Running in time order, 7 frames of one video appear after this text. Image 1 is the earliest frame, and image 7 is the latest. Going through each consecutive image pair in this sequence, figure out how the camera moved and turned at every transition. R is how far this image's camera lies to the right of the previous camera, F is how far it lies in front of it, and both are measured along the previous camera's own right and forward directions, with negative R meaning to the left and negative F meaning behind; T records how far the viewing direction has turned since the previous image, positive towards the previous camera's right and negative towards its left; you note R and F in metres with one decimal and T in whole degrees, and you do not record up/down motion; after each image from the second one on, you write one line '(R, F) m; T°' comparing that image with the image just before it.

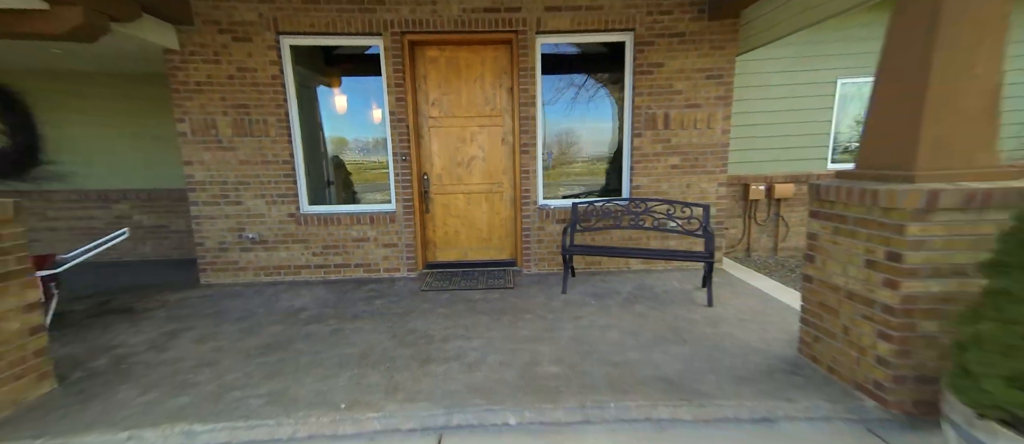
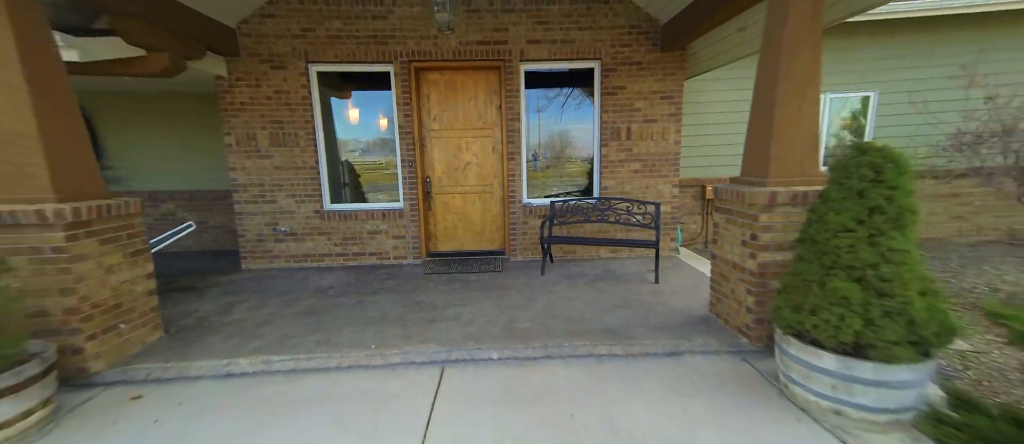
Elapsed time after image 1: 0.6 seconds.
(+0.1, -0.7) m; 0°
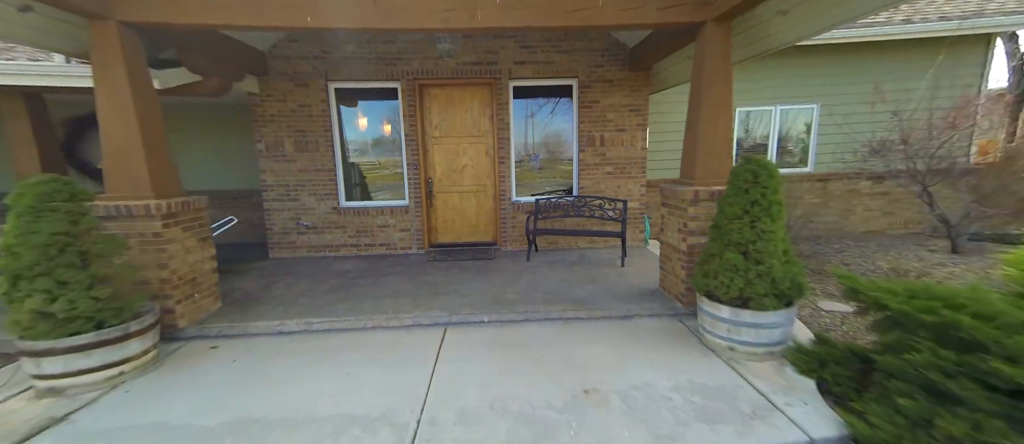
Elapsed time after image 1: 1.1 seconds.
(+0.1, -0.7) m; +1°
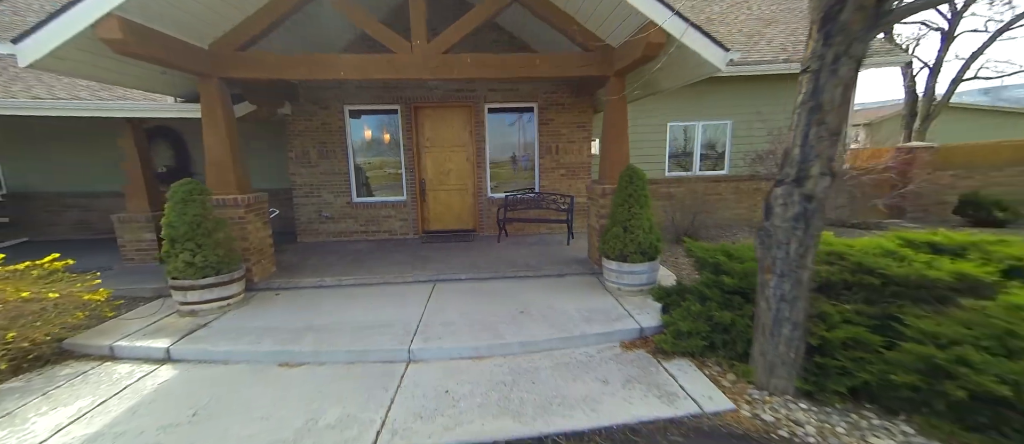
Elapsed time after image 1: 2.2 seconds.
(+0.3, -1.4) m; +1°
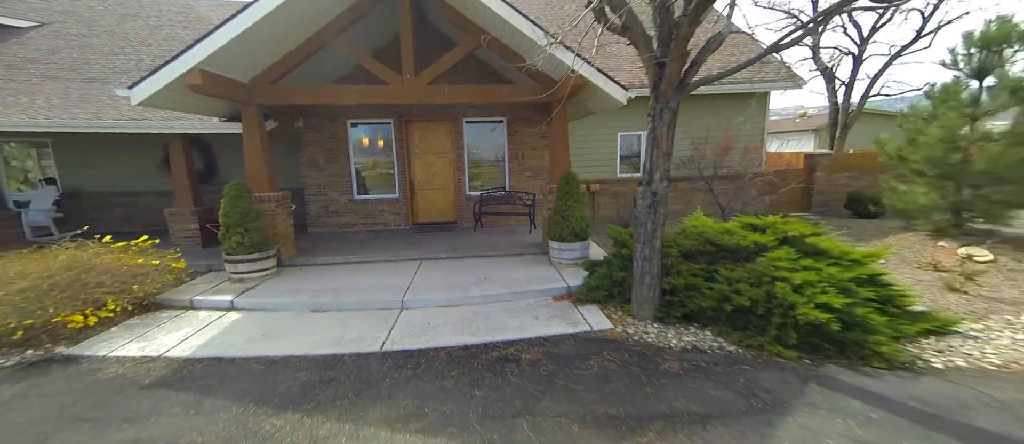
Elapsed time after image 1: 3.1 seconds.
(+0.4, -1.3) m; +2°
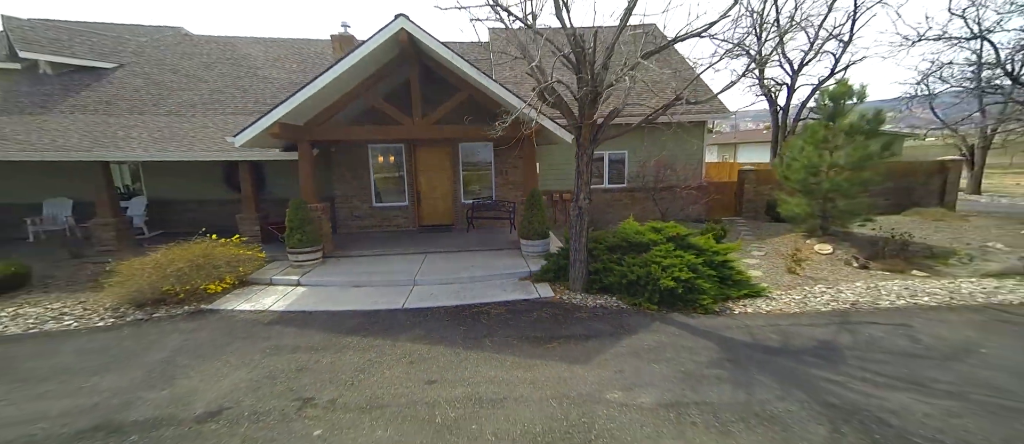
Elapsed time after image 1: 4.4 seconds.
(+0.4, -1.9) m; 0°
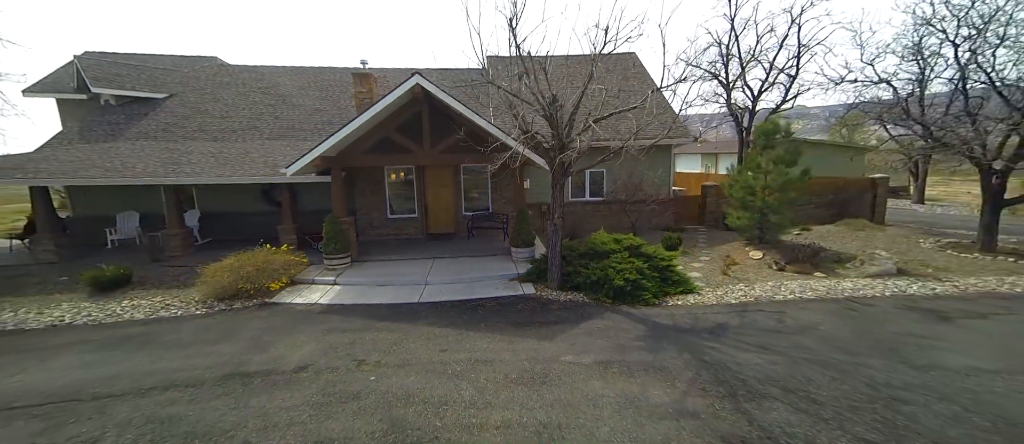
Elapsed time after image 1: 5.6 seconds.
(+0.2, -1.6) m; 0°
